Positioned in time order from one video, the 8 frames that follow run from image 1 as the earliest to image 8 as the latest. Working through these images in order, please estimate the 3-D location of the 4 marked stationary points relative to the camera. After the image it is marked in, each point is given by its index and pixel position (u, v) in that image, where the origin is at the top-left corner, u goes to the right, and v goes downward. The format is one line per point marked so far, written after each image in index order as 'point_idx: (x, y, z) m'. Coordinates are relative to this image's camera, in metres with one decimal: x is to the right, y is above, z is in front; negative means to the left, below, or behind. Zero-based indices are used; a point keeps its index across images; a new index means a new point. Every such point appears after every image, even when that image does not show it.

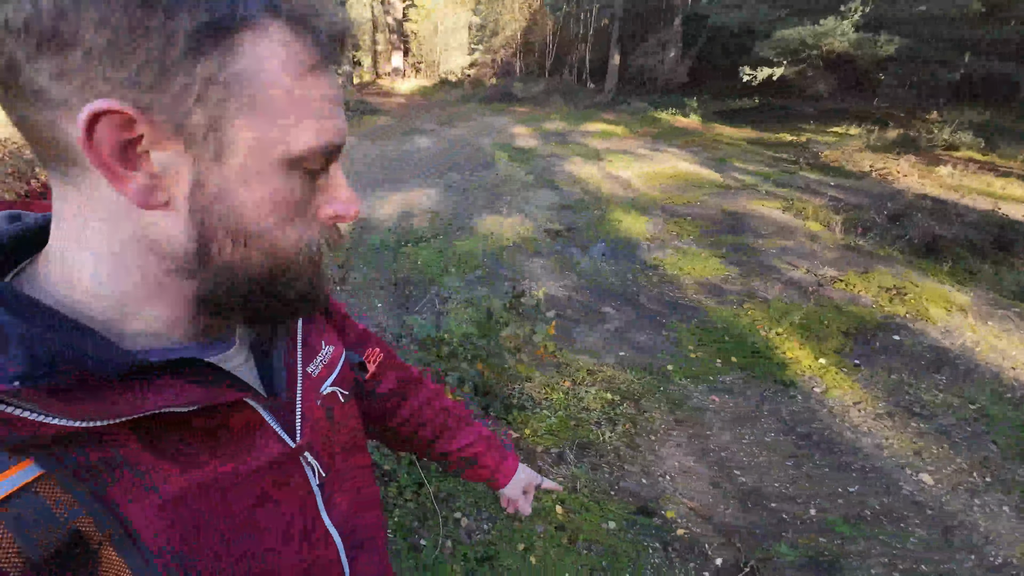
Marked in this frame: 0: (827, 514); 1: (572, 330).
0: (+2.3, -1.7, +3.2) m
1: (+0.8, -0.6, +5.0) m
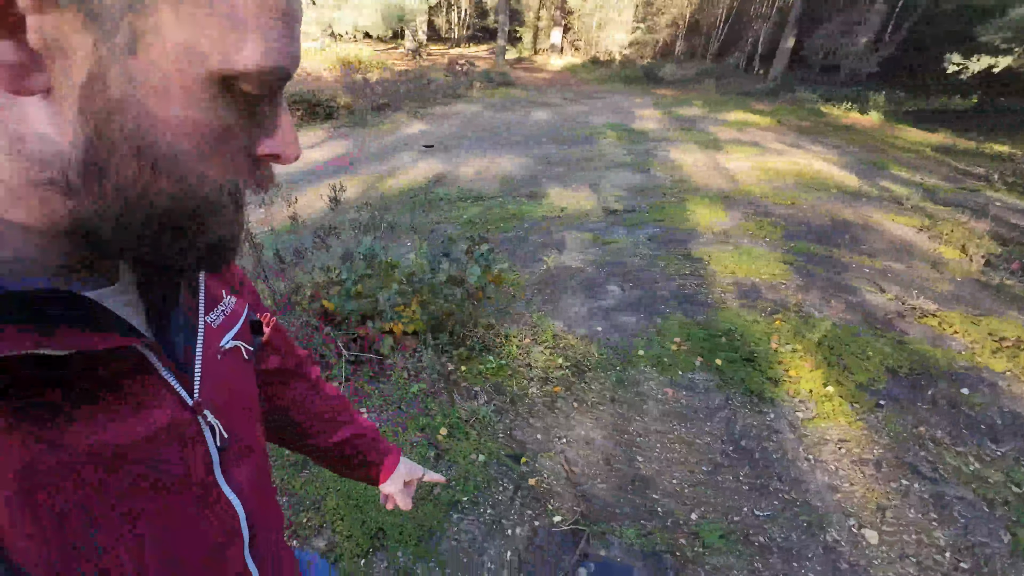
0: (+1.3, -1.6, +2.9) m
1: (+0.6, -0.2, +5.0) m
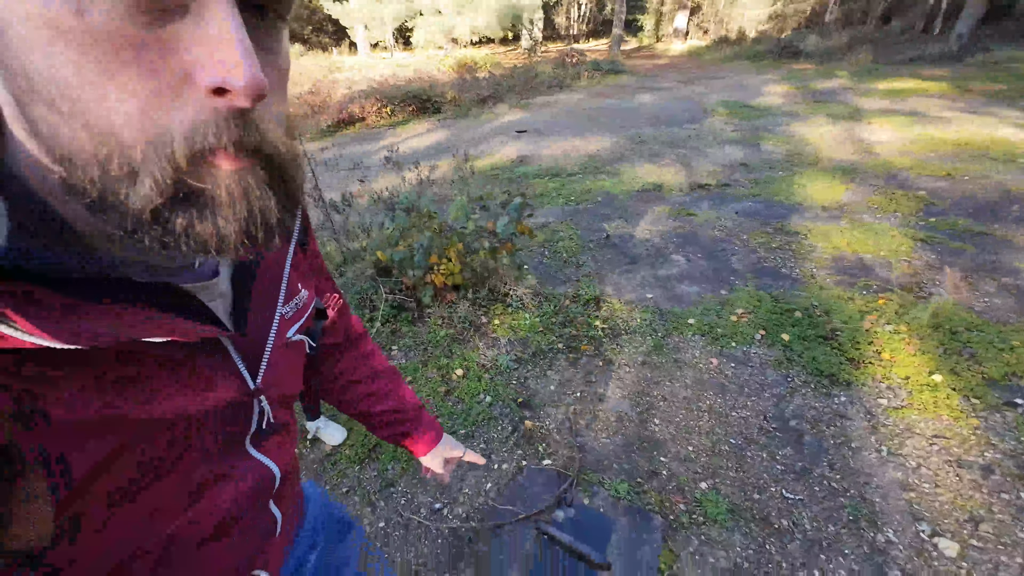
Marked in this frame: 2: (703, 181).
0: (+1.2, -1.2, +2.6) m
1: (+1.2, +0.2, +4.7) m
2: (+3.3, +1.9, +7.3) m
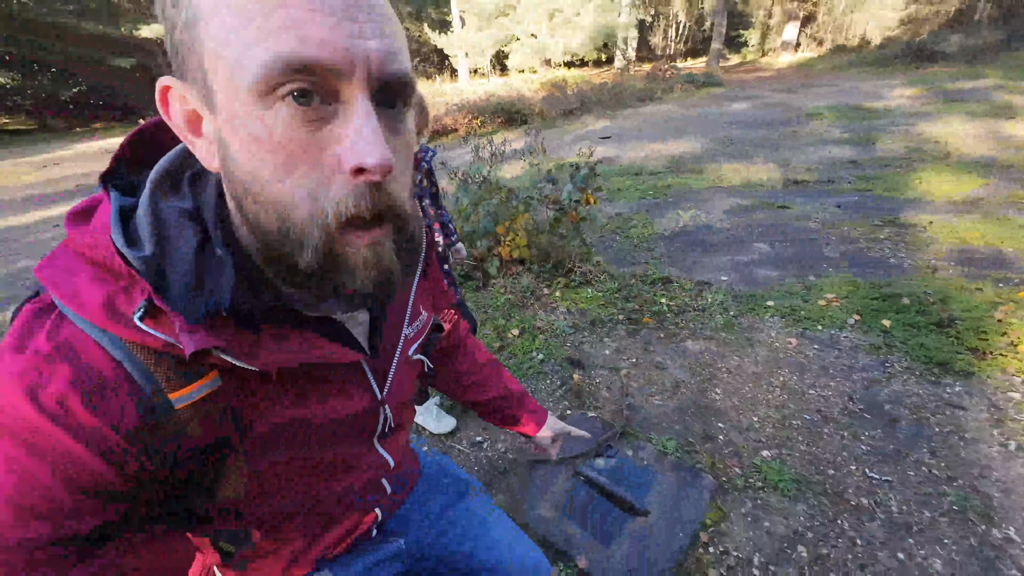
0: (+1.4, -0.9, +2.3) m
1: (+1.9, +0.4, +4.5) m
2: (+4.5, +1.8, +6.7) m
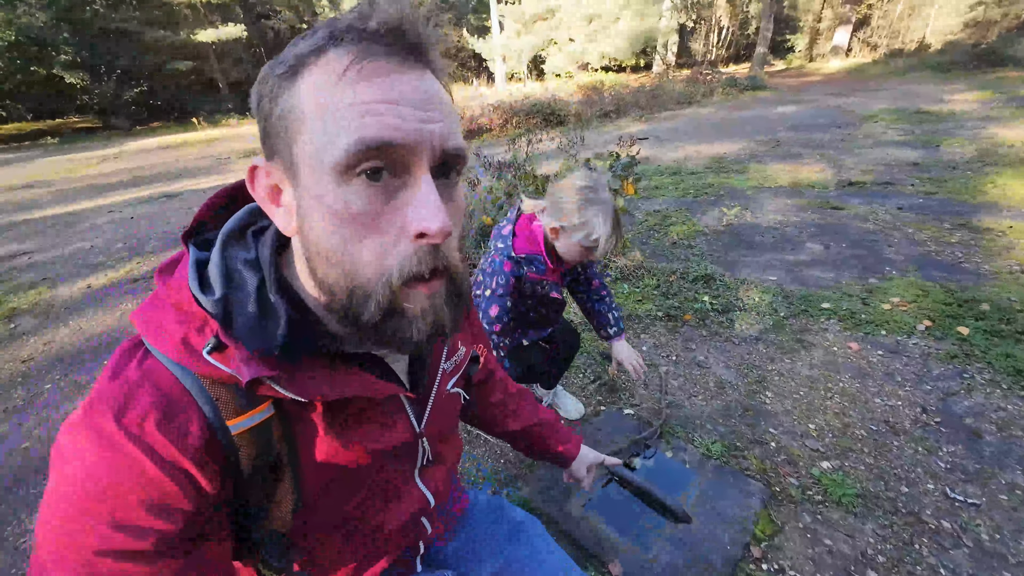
0: (+1.6, -0.9, +2.0) m
1: (+2.2, +0.4, +4.2) m
2: (+5.1, +1.6, +6.3) m
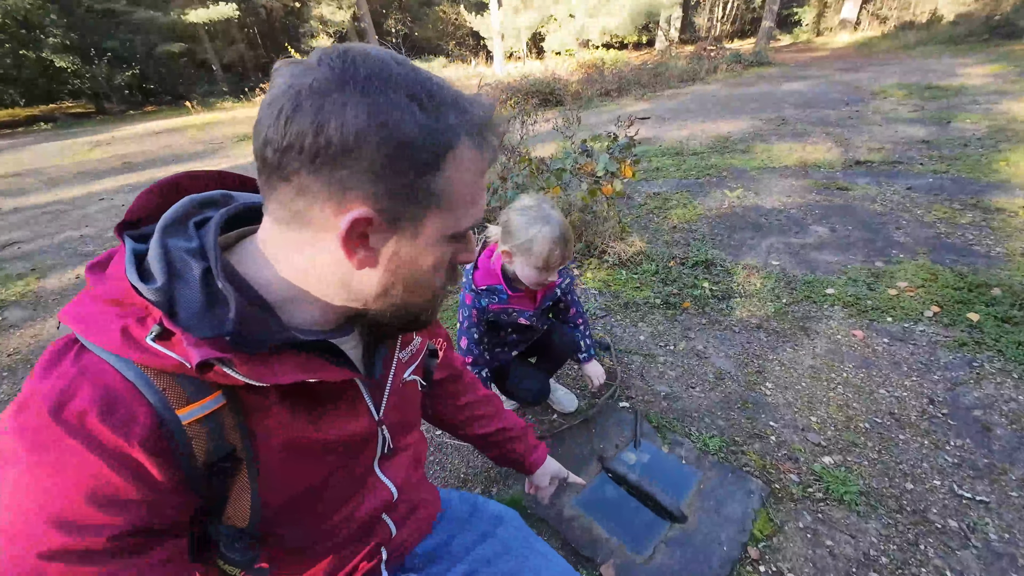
0: (+1.5, -0.8, +2.0) m
1: (+2.2, +0.5, +4.1) m
2: (+5.0, +1.9, +6.1) m
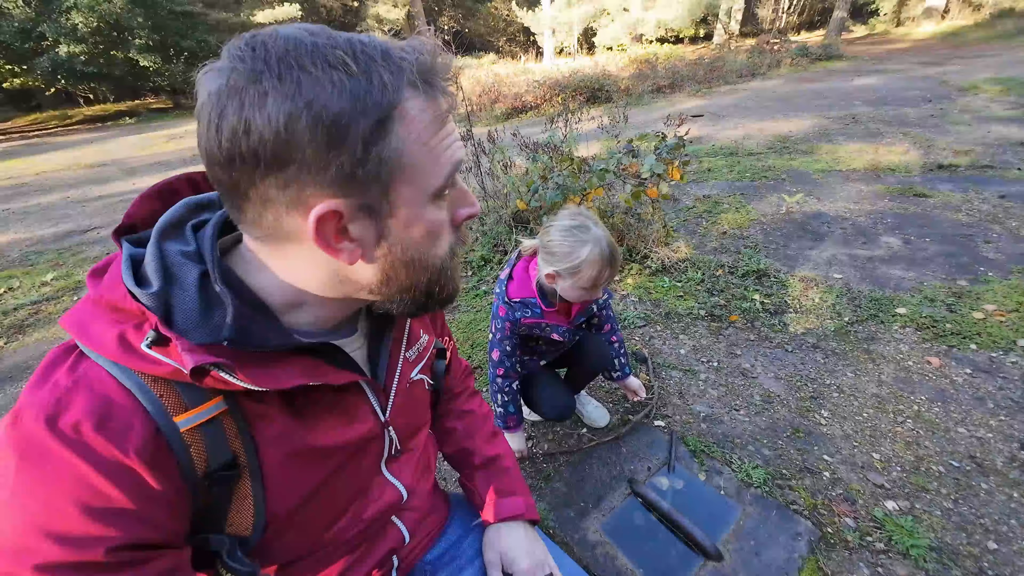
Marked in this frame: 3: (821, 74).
0: (+1.6, -0.9, +1.7) m
1: (+2.5, +0.4, +3.8) m
2: (+5.6, +1.6, +5.5) m
3: (+9.2, +6.4, +12.7) m
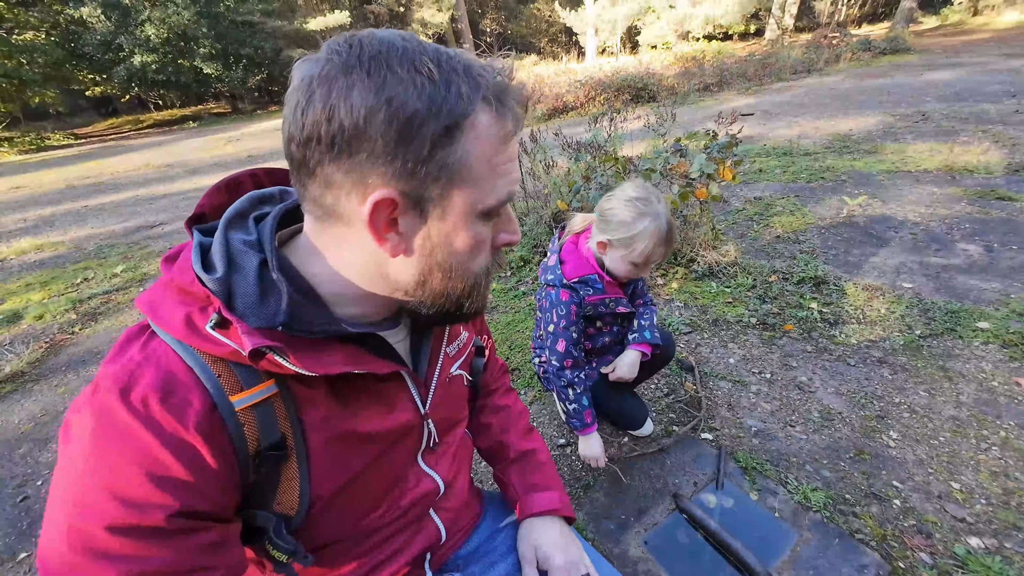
0: (+1.8, -1.0, +1.5) m
1: (+2.8, +0.3, +3.5) m
2: (+6.1, +1.5, +4.9) m
3: (+10.4, +6.1, +11.8) m
